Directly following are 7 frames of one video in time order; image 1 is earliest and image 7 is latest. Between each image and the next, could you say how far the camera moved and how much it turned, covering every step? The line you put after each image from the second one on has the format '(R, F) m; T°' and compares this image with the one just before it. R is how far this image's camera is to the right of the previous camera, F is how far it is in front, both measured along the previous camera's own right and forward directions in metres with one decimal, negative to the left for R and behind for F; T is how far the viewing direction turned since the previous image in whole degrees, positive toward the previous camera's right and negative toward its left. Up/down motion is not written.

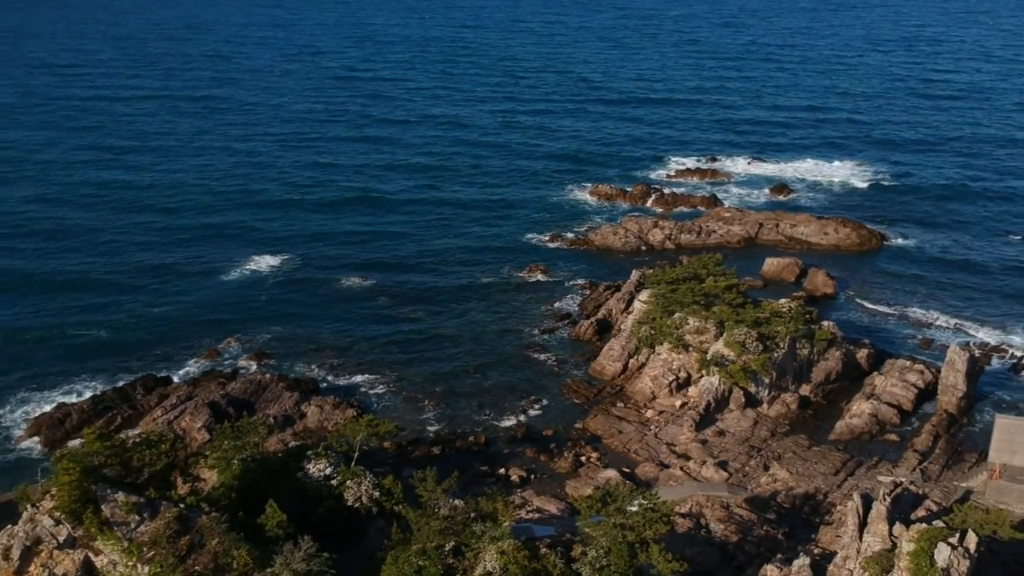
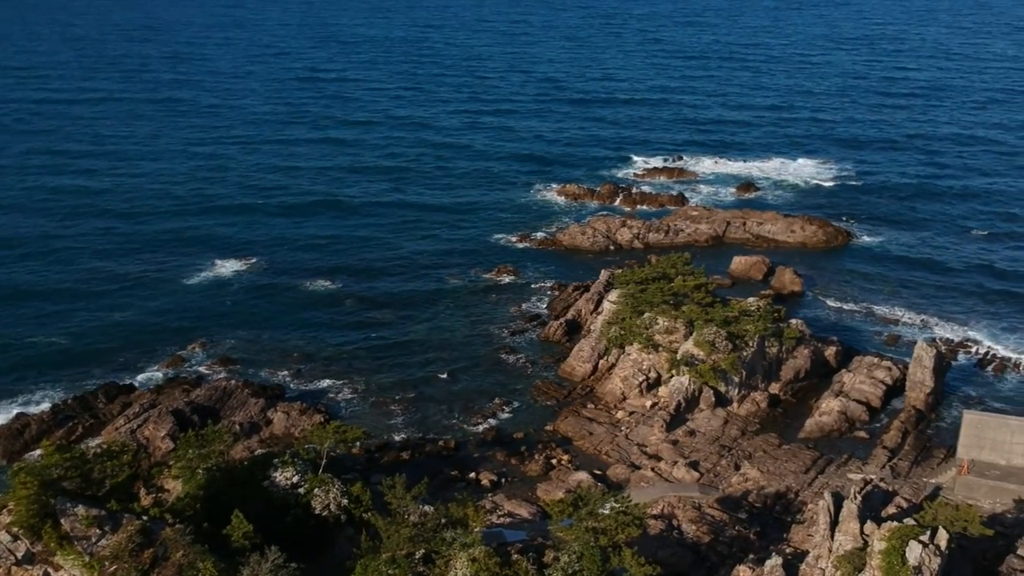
(0.0, +0.4) m; +2°
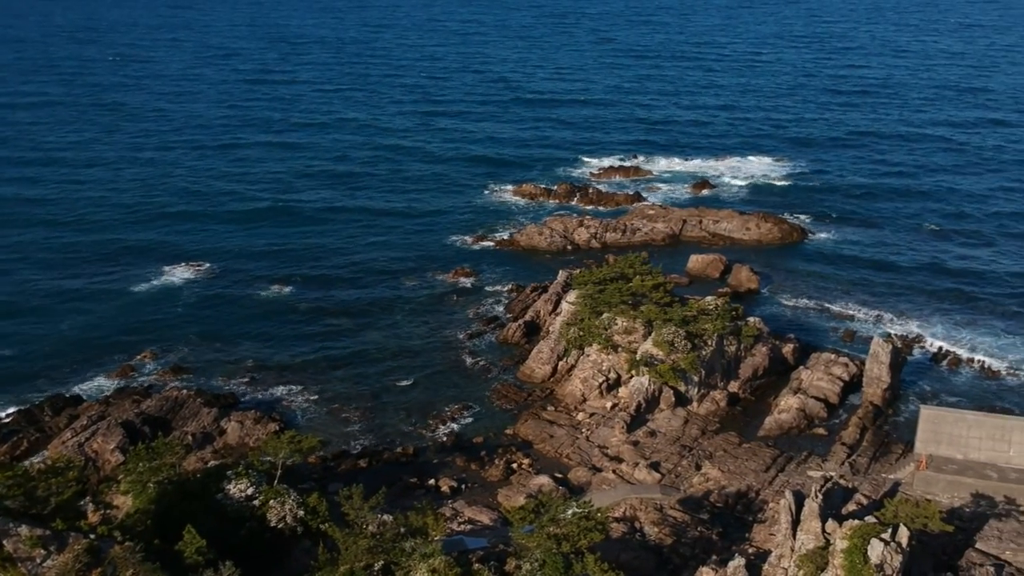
(+0.1, +0.6) m; +2°
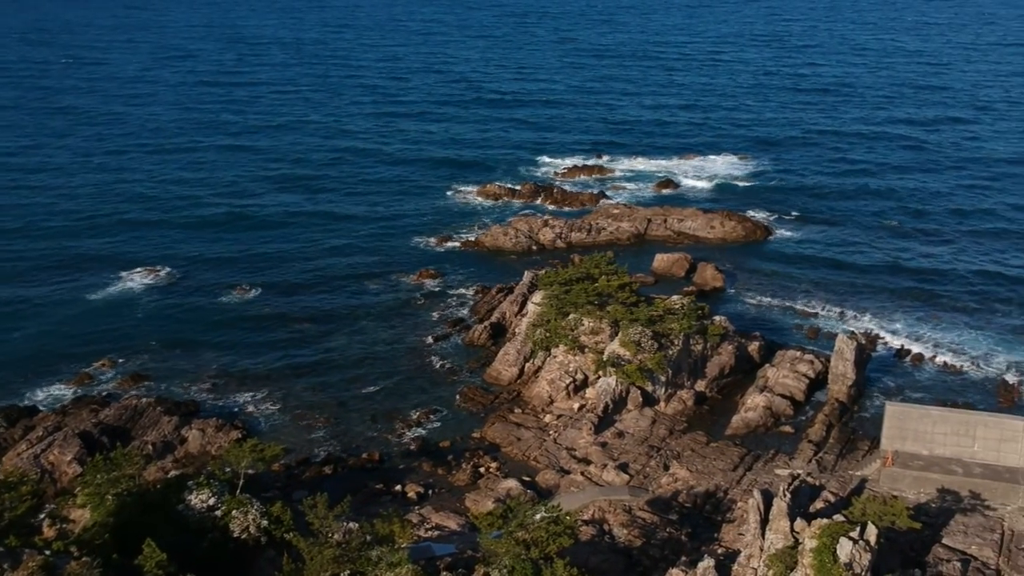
(0.0, +0.4) m; +2°
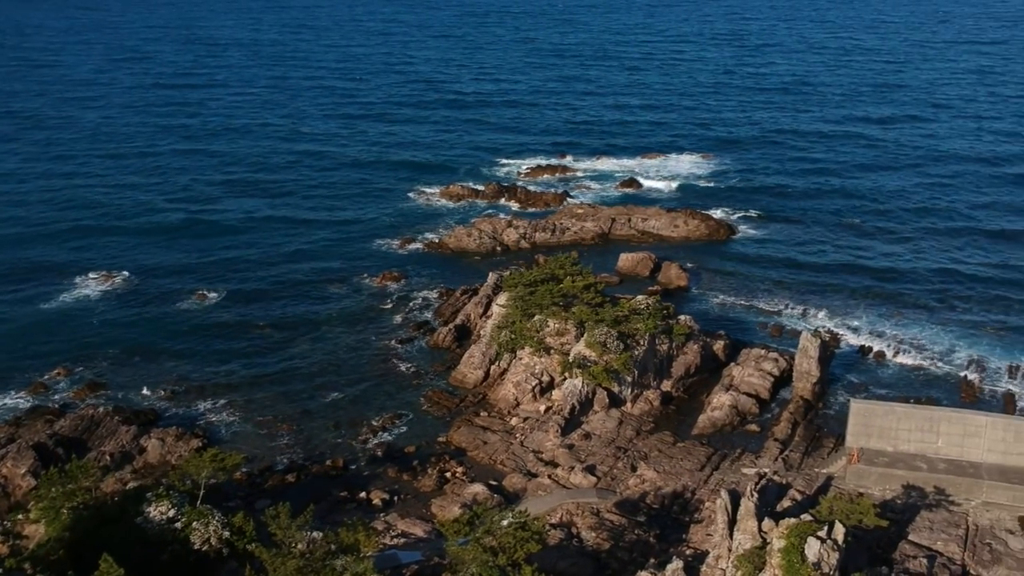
(0.0, +0.4) m; +2°
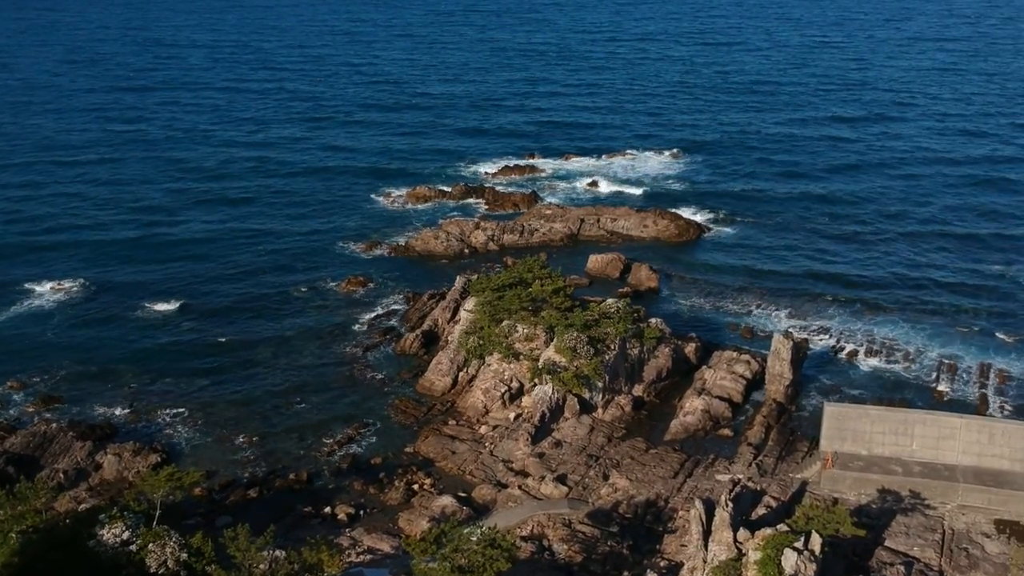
(+0.1, +1.1) m; +2°
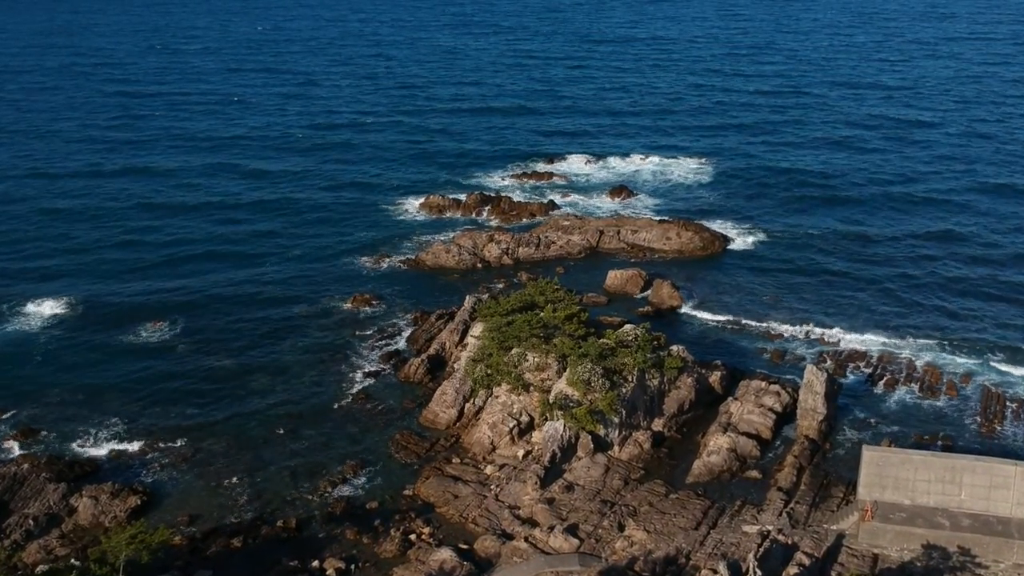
(+0.7, +3.8) m; -1°
